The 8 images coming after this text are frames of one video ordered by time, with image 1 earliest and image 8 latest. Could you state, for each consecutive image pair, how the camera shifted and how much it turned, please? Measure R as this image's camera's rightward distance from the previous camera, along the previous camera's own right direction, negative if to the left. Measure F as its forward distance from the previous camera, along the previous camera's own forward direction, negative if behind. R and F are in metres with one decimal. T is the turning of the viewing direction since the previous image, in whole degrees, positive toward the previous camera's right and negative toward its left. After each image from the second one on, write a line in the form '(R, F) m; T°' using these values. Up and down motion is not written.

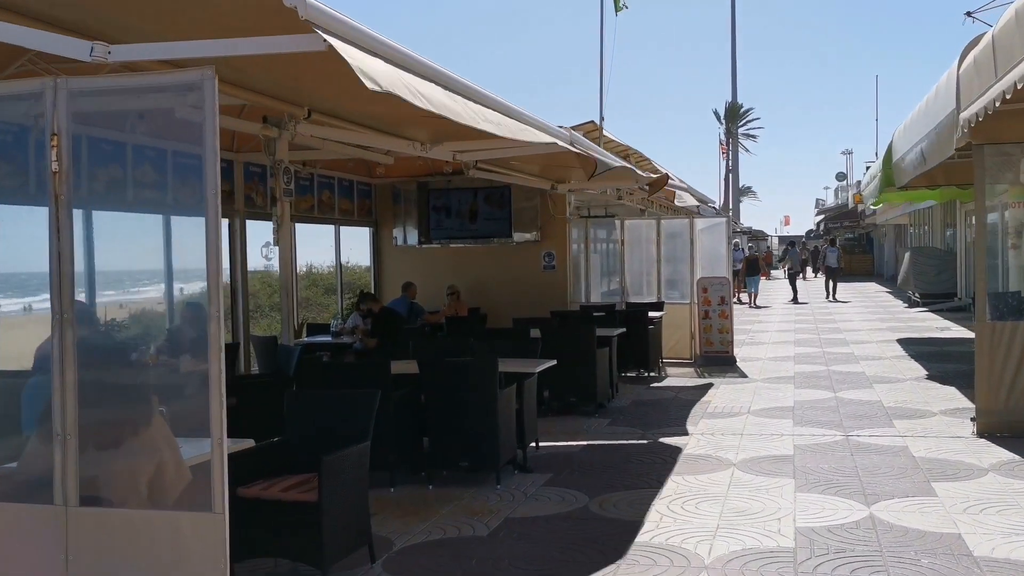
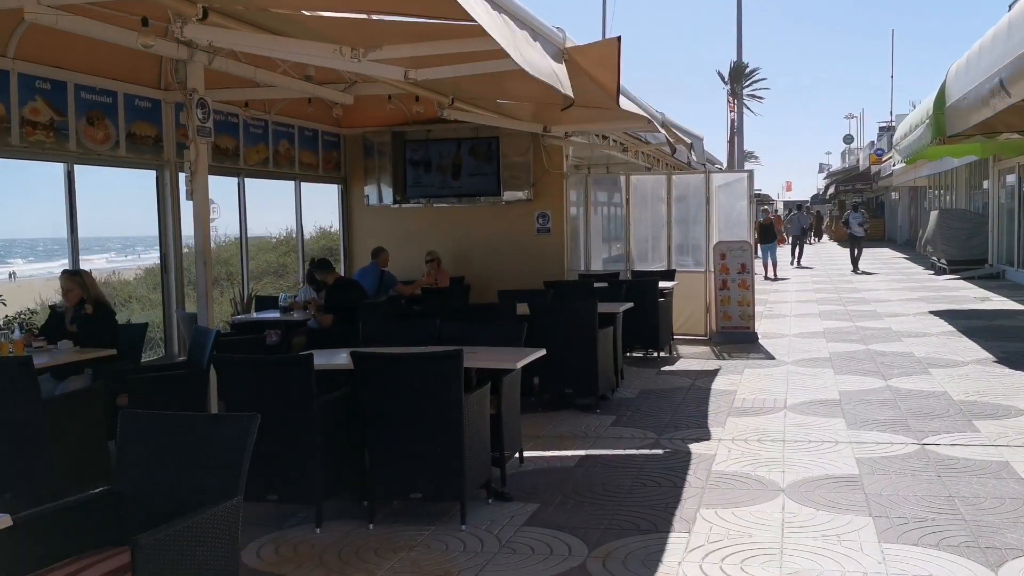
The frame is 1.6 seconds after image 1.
(+0.1, +1.8) m; 0°
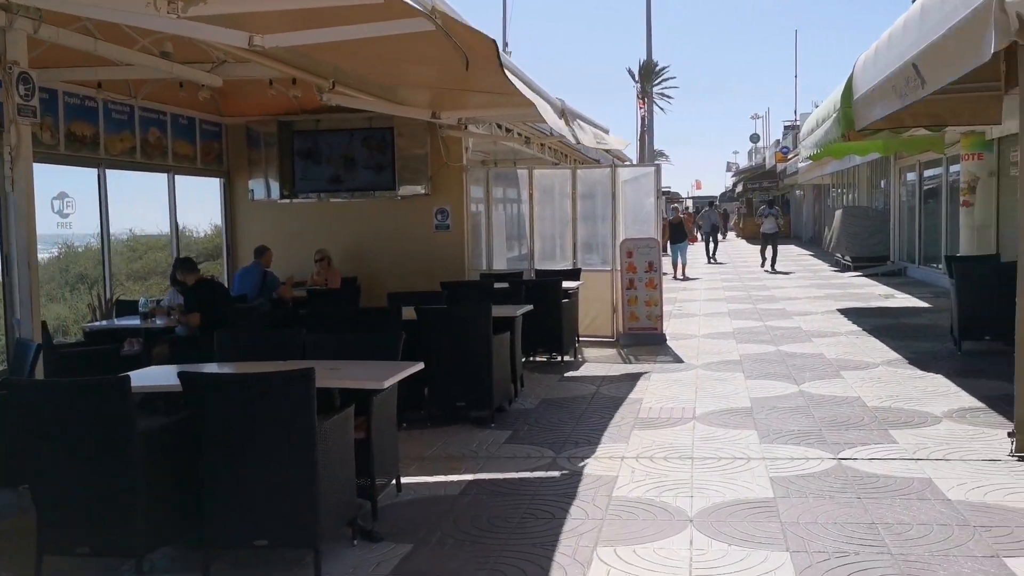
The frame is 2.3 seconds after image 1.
(+0.2, +0.7) m; +5°
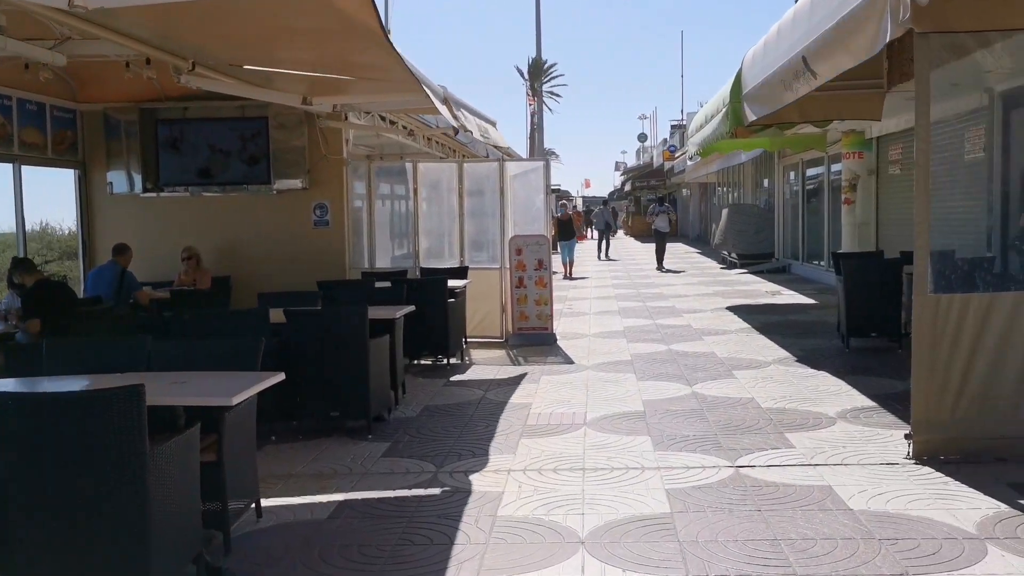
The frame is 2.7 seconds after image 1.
(+0.1, +0.5) m; +7°
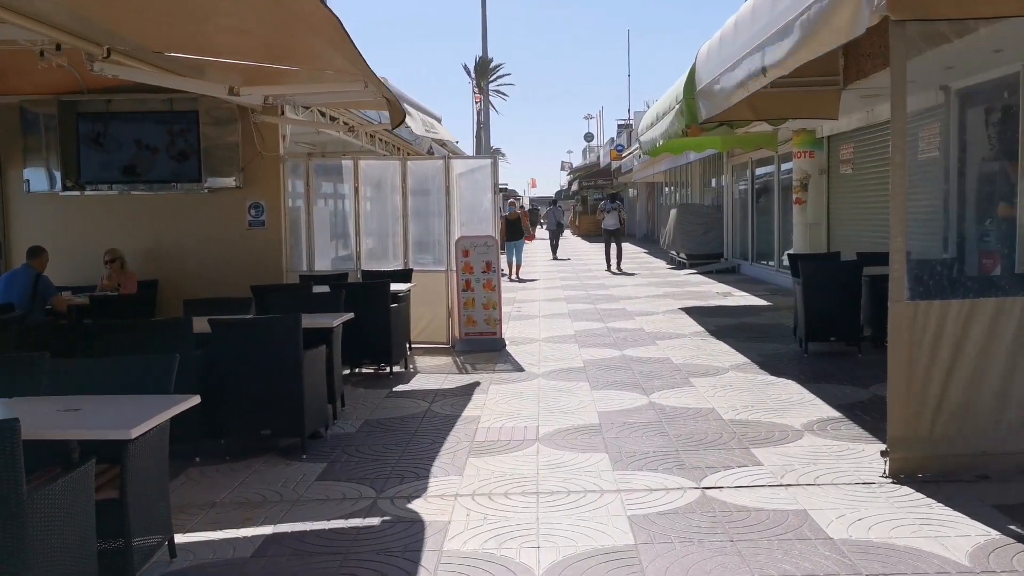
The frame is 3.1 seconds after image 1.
(0.0, +0.5) m; +3°
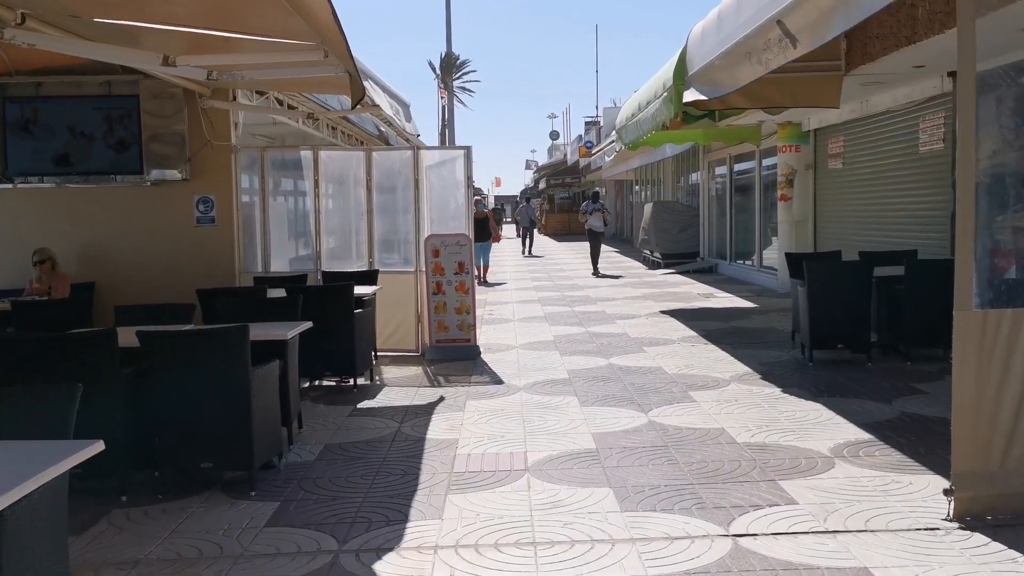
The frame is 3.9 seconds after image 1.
(-0.1, +0.8) m; +2°
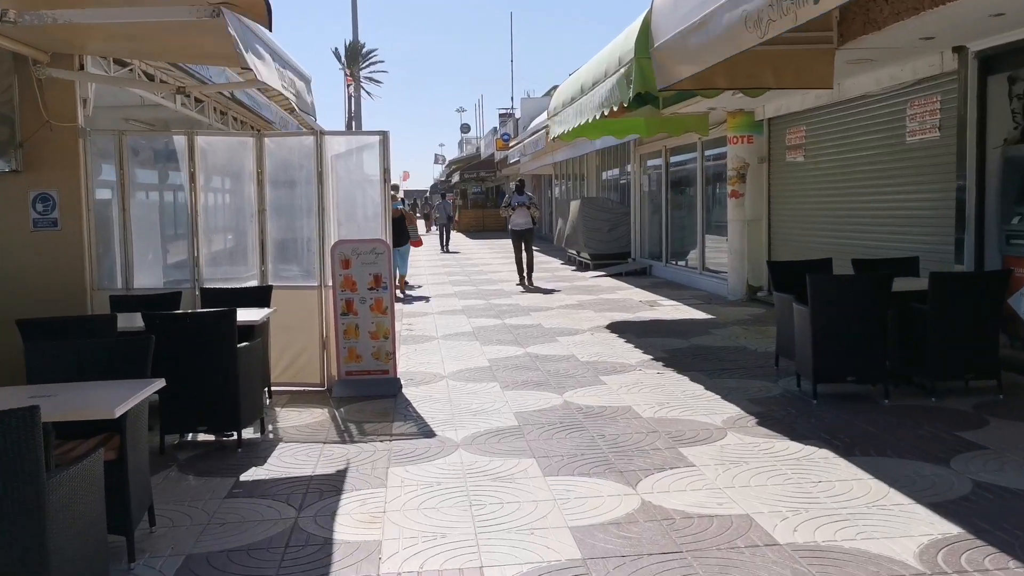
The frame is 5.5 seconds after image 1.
(-0.2, +1.8) m; +5°
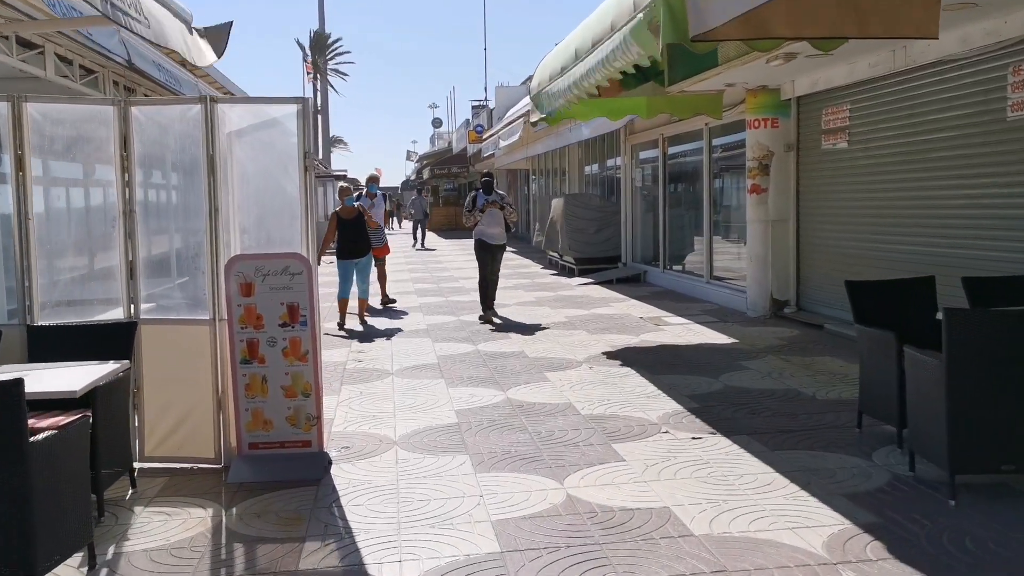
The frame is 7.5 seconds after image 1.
(0.0, +2.3) m; +2°
